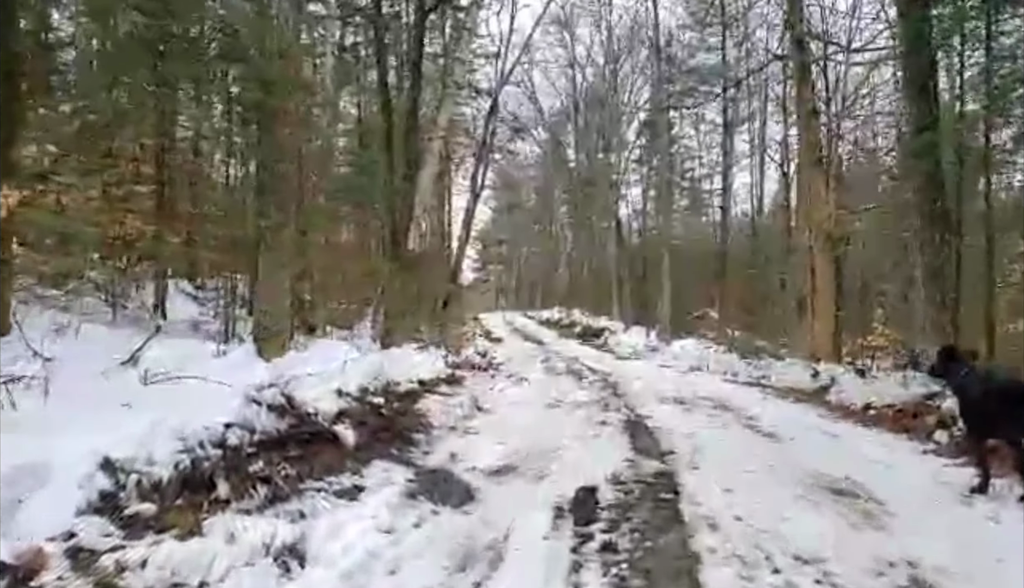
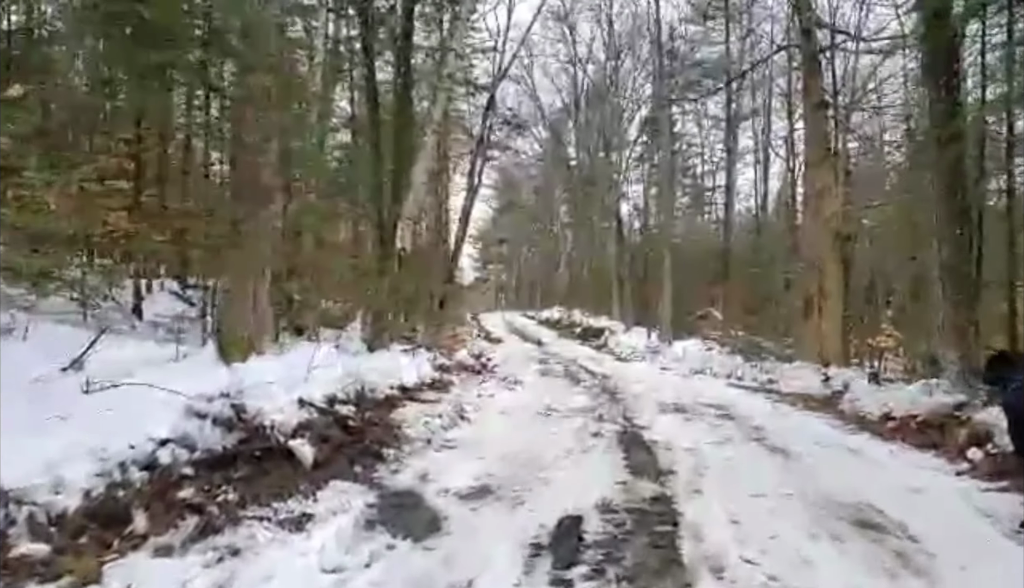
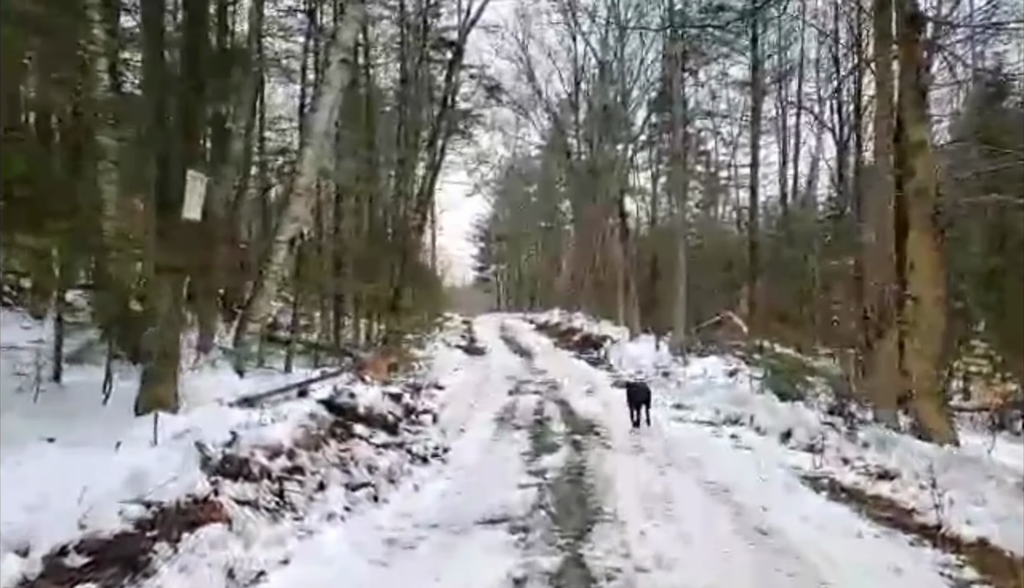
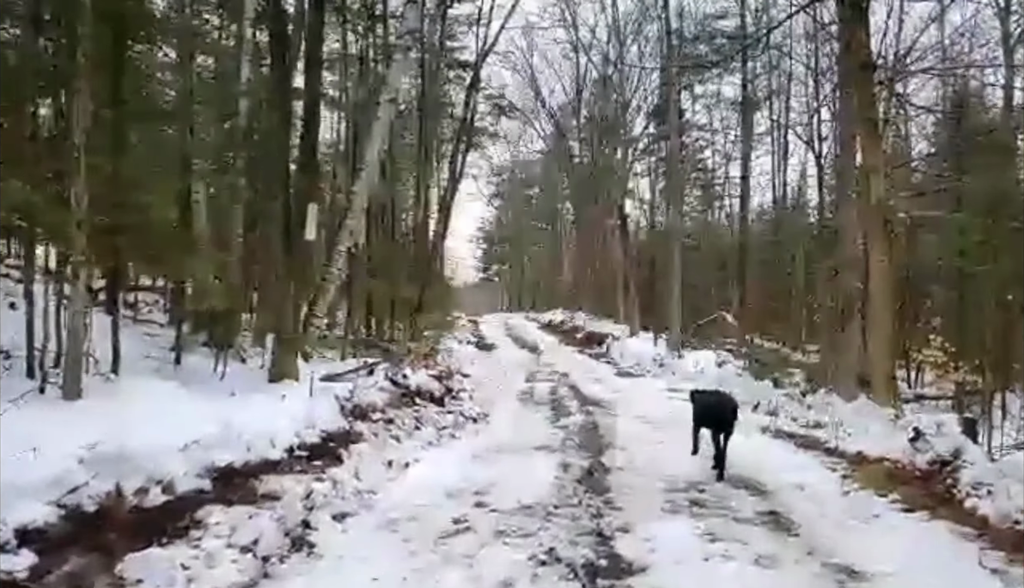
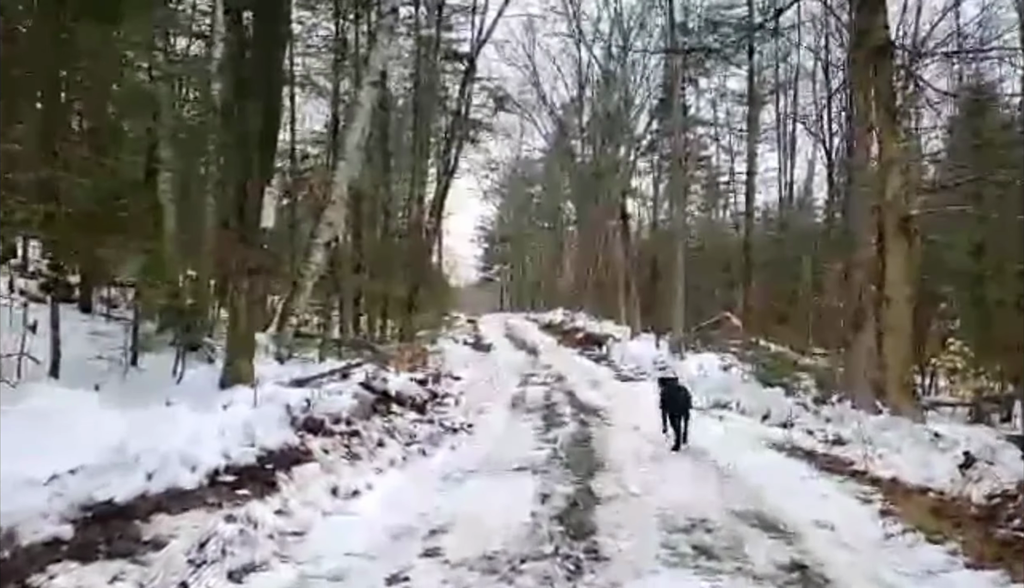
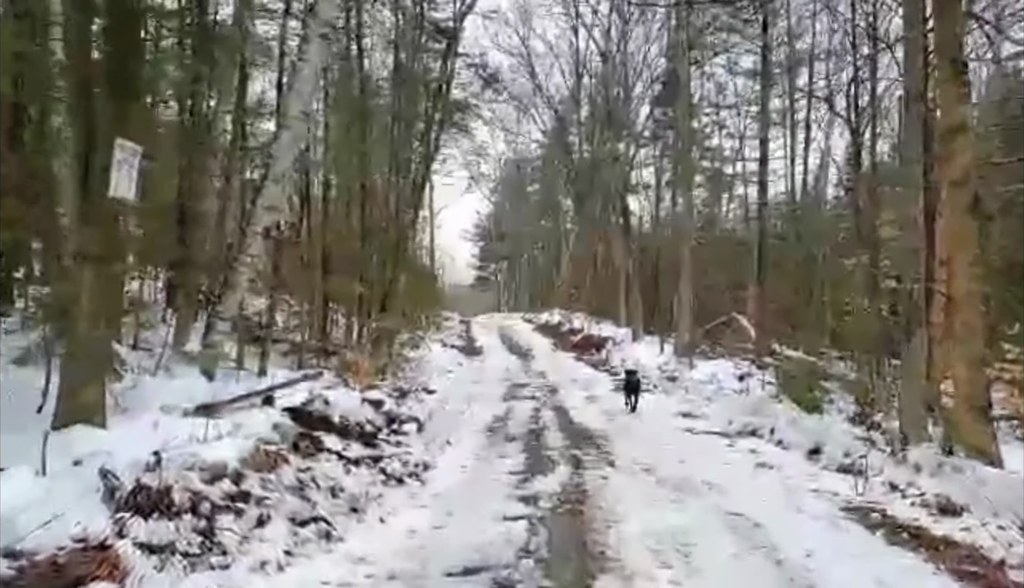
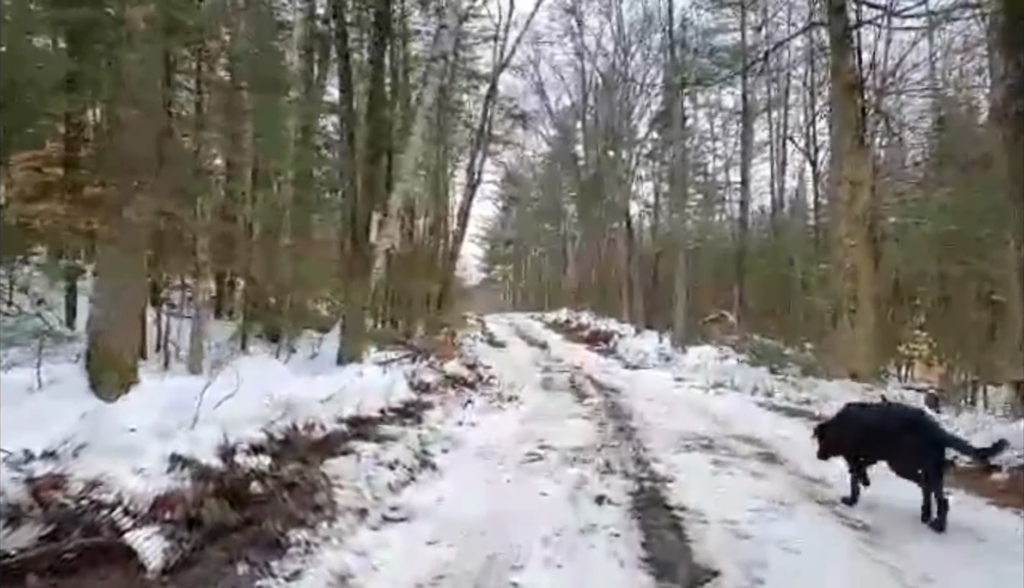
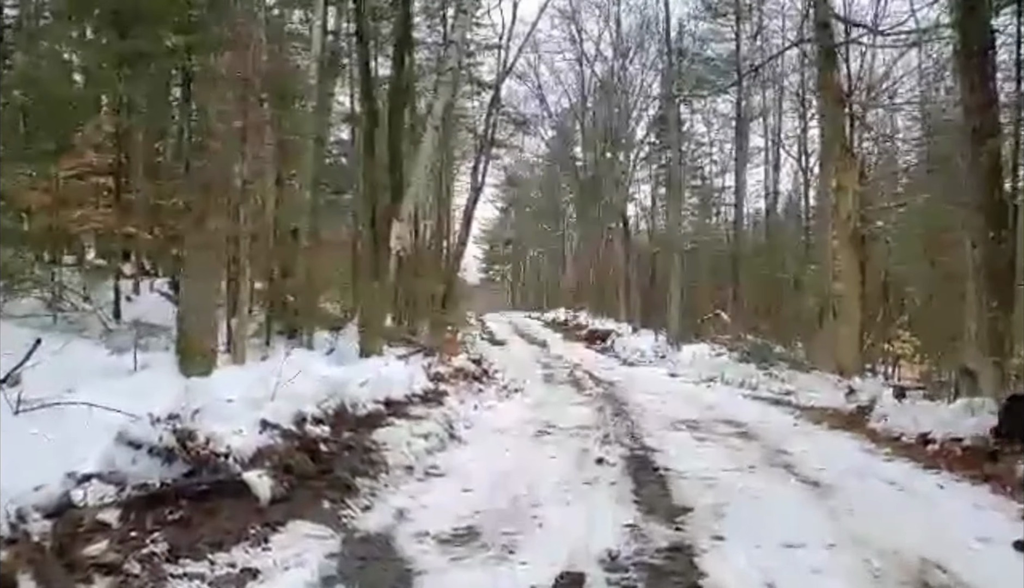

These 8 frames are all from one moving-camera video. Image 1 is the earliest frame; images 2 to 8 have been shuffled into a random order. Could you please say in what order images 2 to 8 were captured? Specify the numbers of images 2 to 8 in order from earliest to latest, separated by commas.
2, 8, 7, 4, 5, 3, 6
